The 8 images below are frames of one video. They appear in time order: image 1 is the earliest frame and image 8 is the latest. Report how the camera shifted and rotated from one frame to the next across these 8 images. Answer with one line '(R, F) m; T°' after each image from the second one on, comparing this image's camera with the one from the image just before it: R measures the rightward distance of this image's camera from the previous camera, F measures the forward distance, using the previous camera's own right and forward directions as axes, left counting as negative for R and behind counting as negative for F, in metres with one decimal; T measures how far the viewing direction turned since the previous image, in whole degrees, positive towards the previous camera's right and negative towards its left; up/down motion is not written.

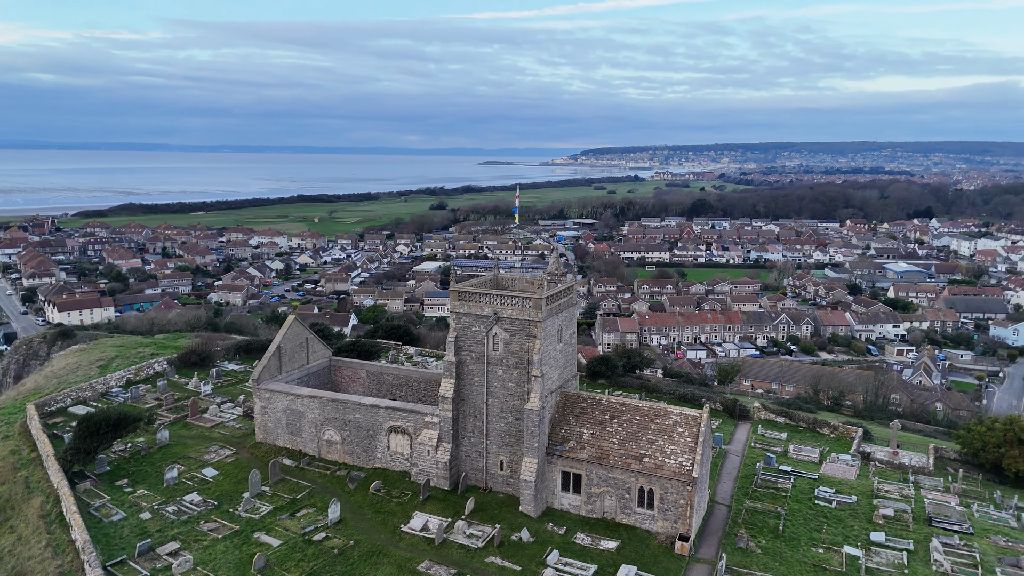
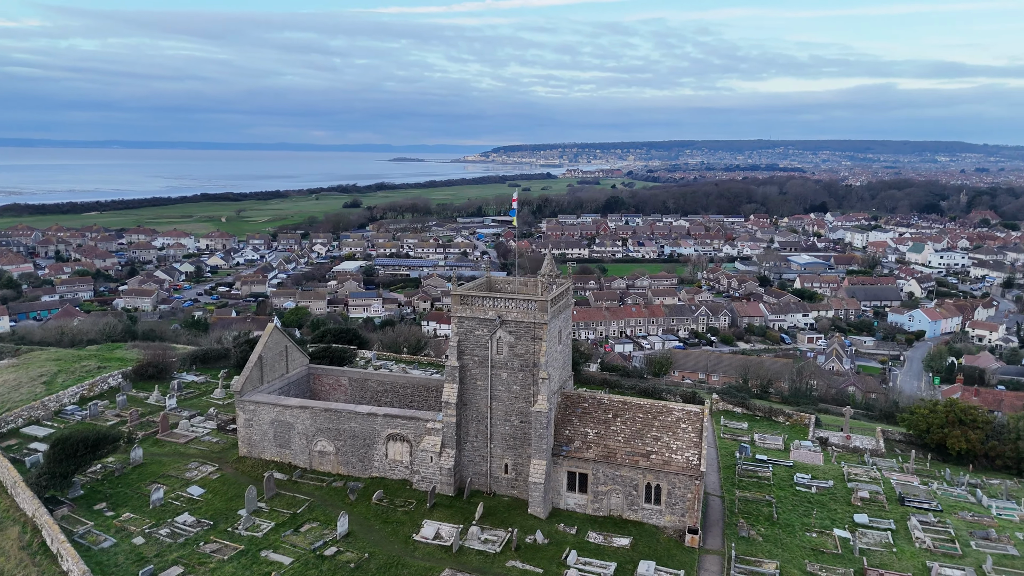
(-1.0, +0.1) m; +7°
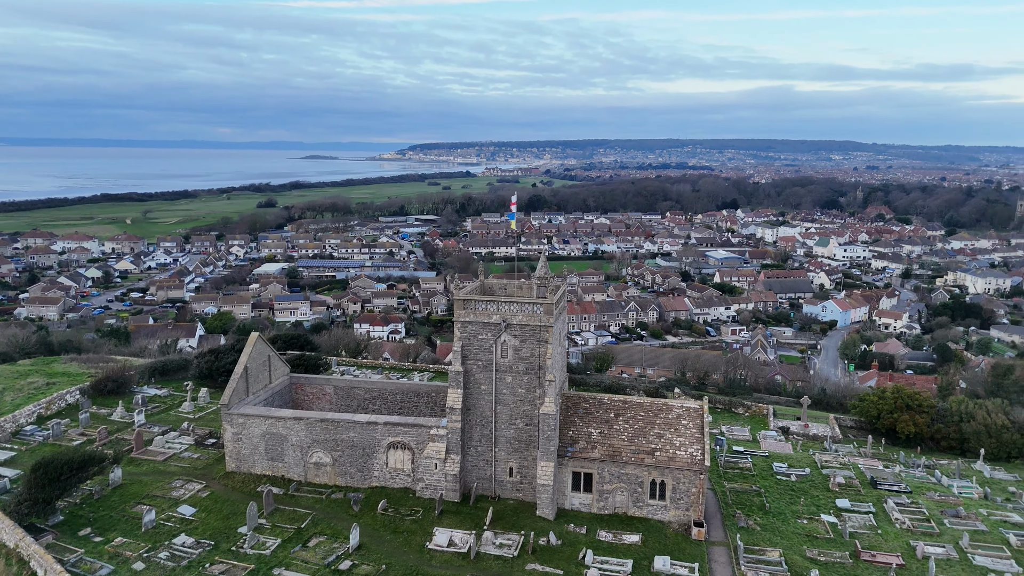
(-1.0, 0.0) m; +6°
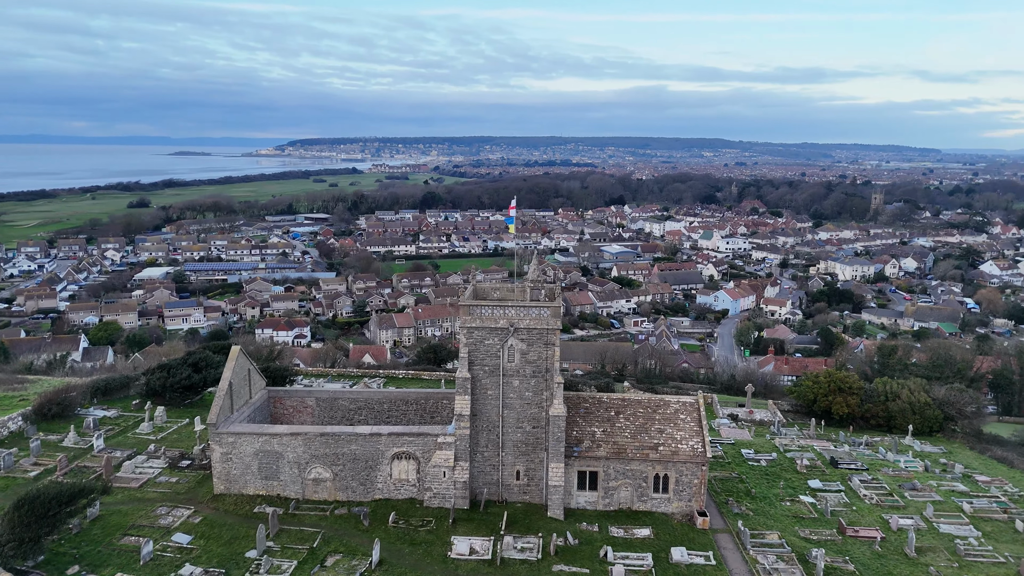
(-1.3, +0.1) m; +8°
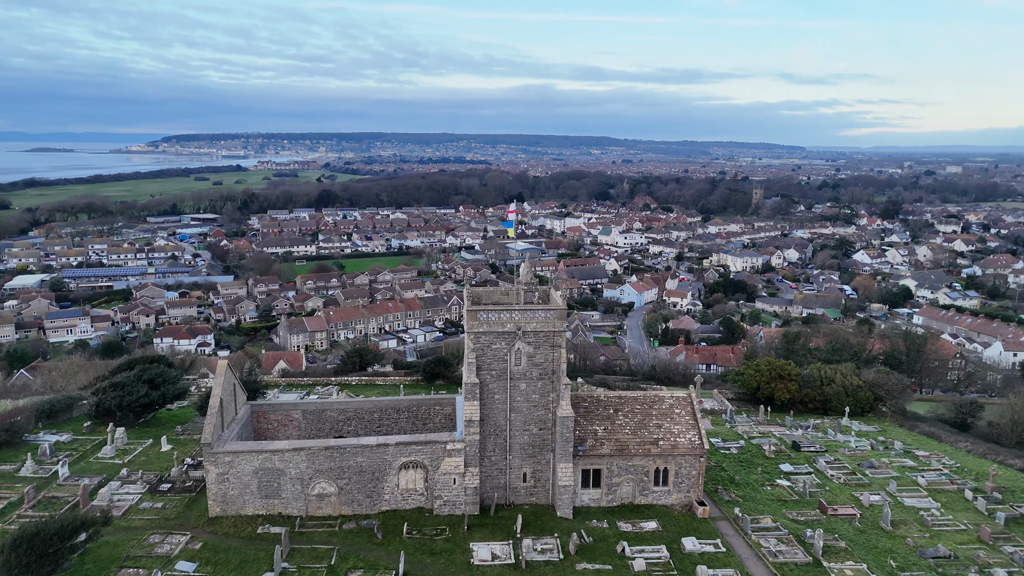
(-1.3, +0.1) m; +8°
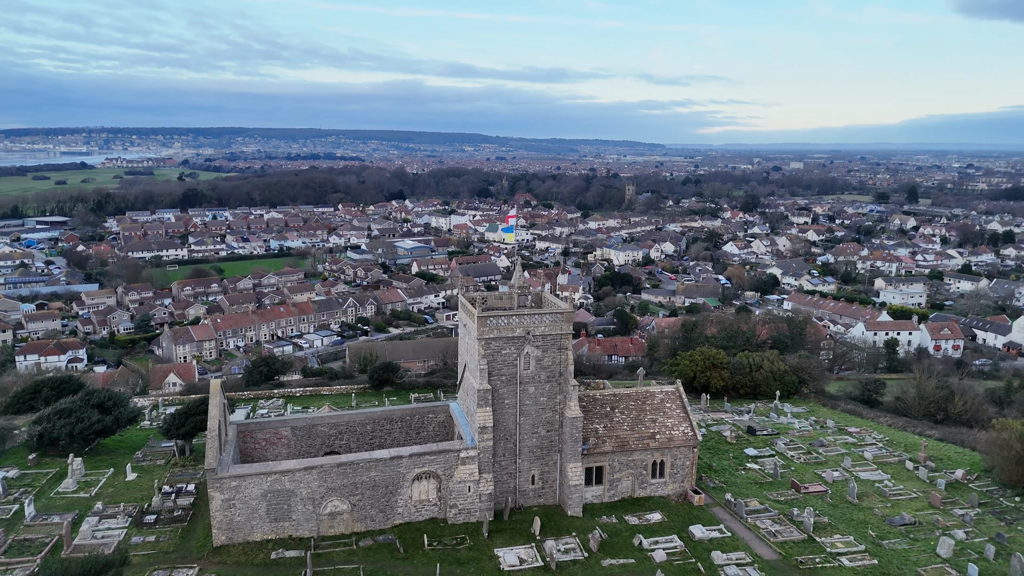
(-1.5, +0.1) m; +9°
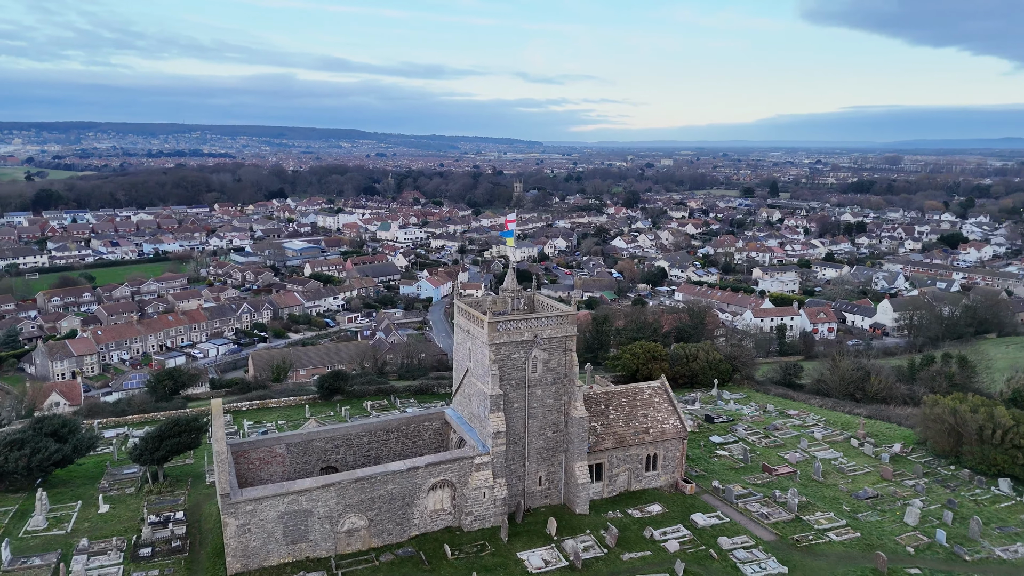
(-1.4, 0.0) m; +9°
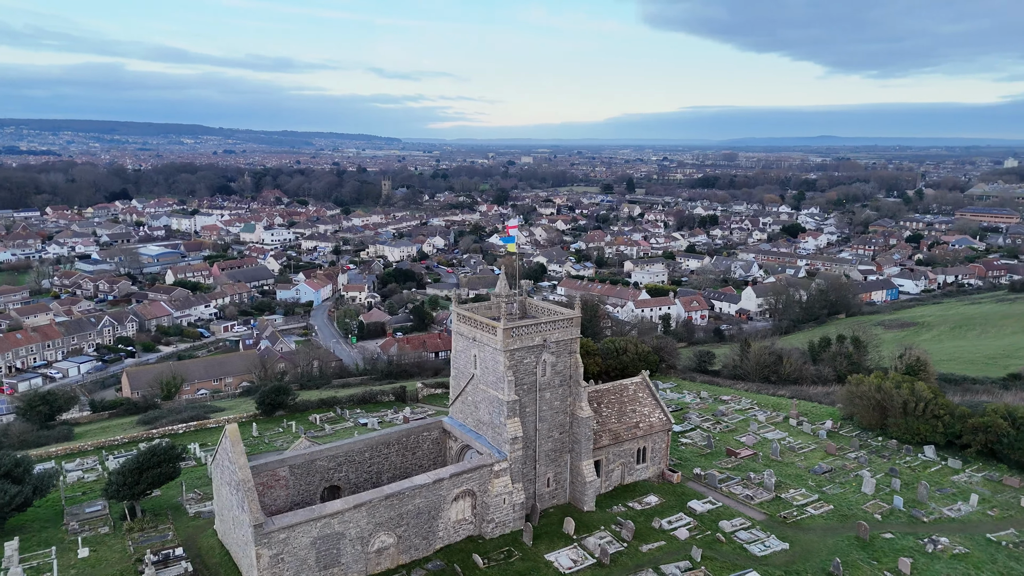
(-1.7, +0.1) m; +10°
